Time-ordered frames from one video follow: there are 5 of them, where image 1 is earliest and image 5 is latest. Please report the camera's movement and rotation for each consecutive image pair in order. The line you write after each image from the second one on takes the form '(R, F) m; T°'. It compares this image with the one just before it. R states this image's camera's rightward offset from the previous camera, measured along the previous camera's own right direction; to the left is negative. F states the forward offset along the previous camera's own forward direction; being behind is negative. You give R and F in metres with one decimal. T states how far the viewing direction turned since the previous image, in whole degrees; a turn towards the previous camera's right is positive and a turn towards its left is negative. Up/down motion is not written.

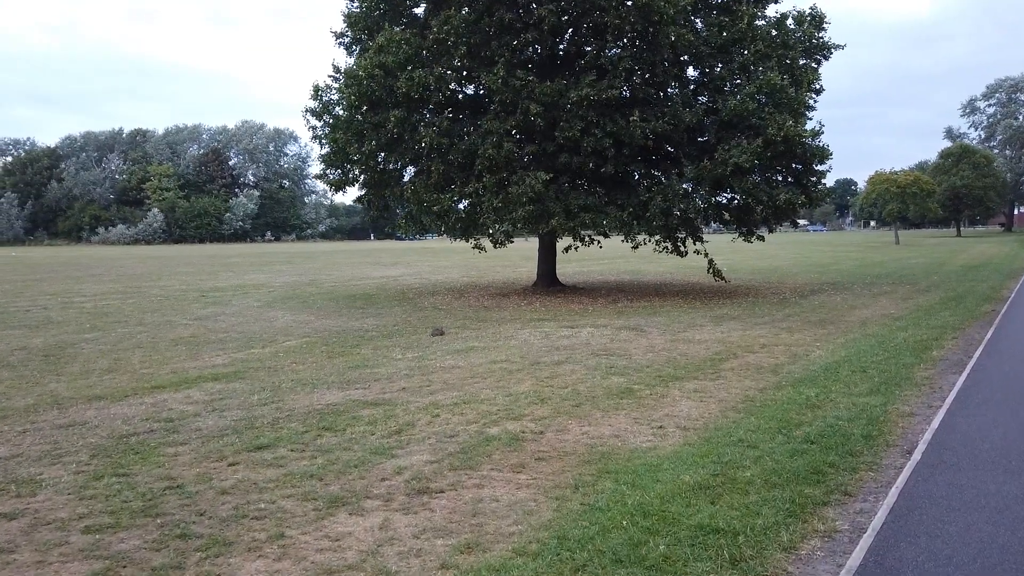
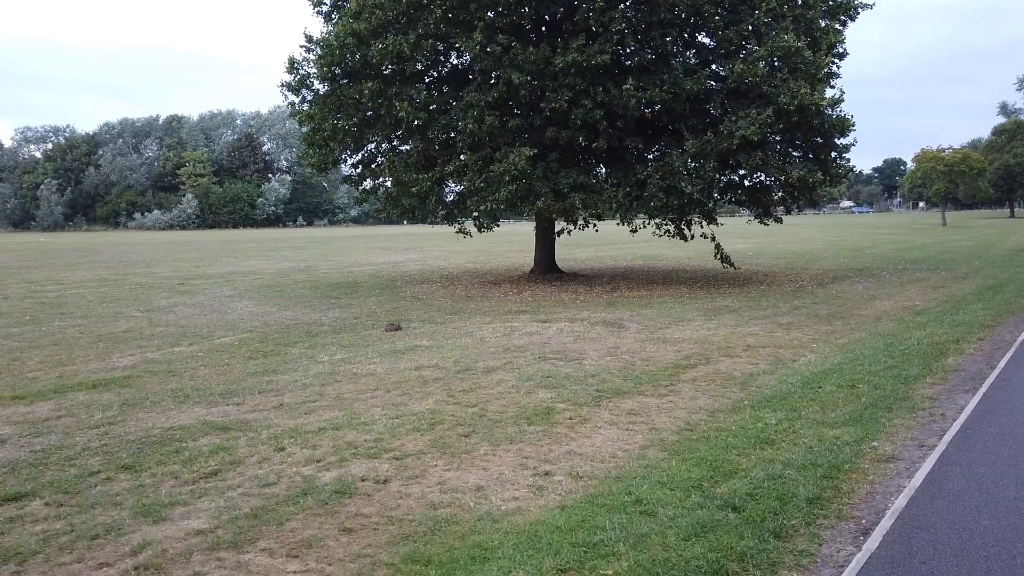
(+1.2, +1.5) m; -3°
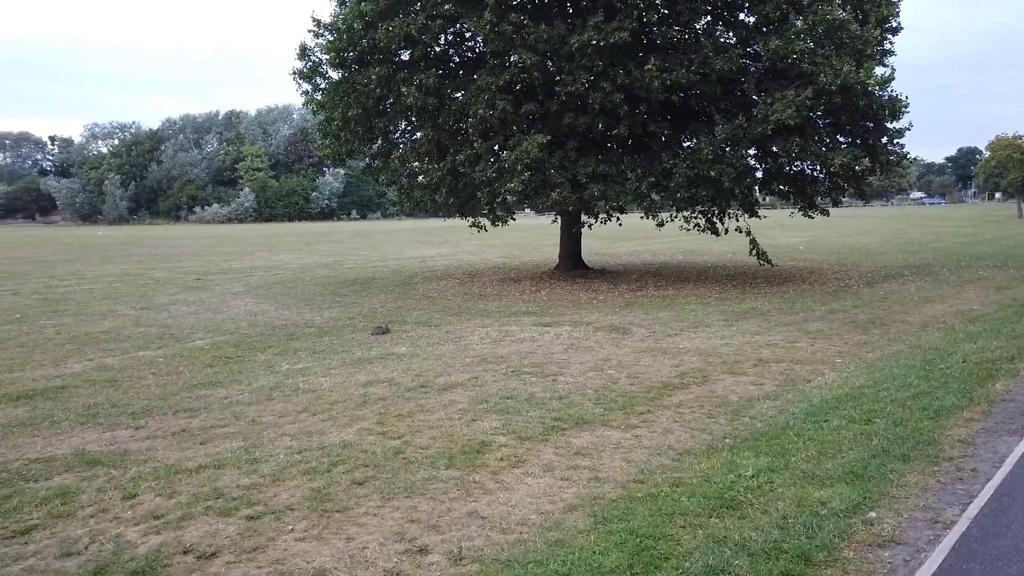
(+0.9, +1.1) m; -4°
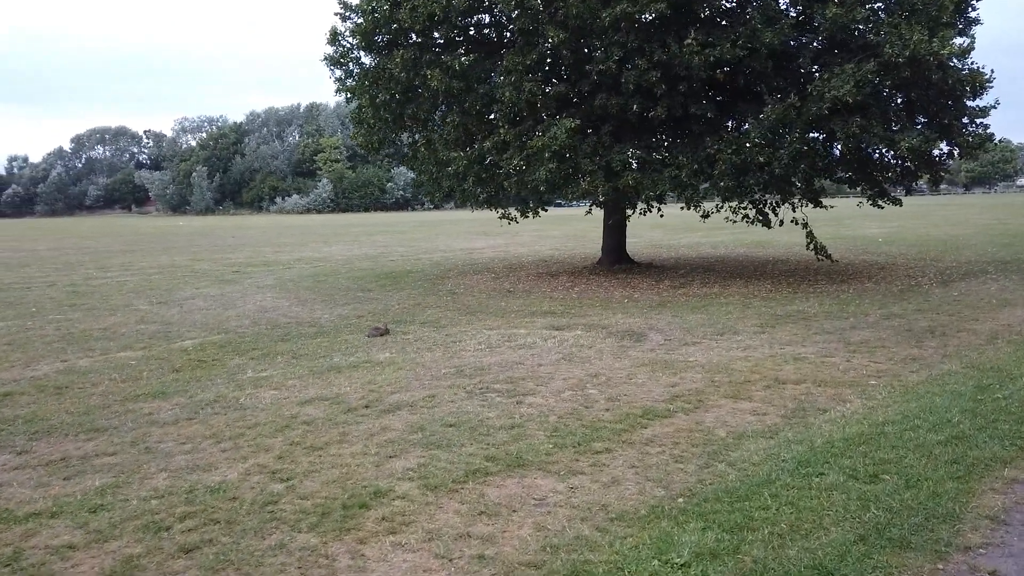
(+1.0, +1.1) m; -6°
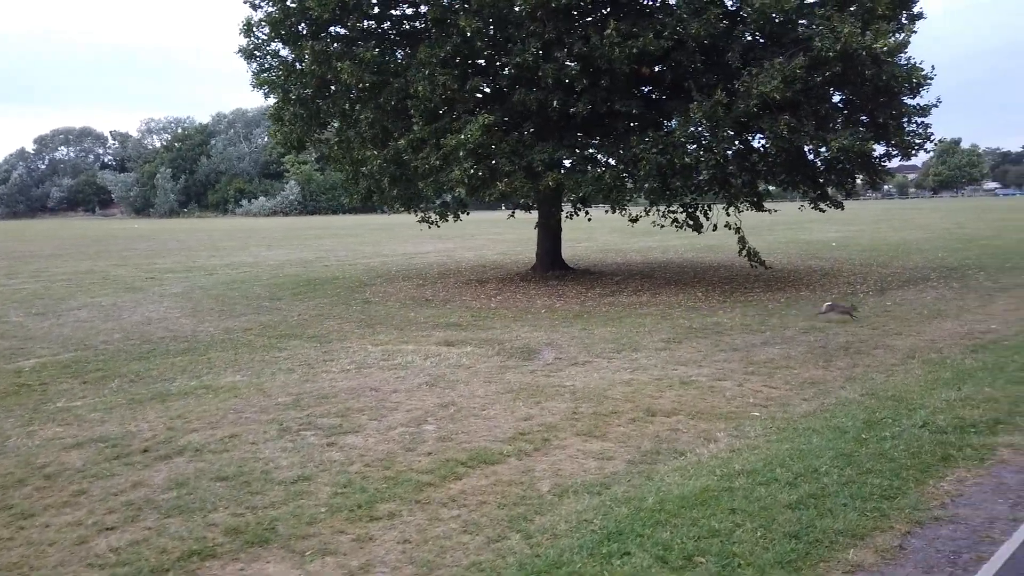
(+1.1, +0.9) m; +2°
